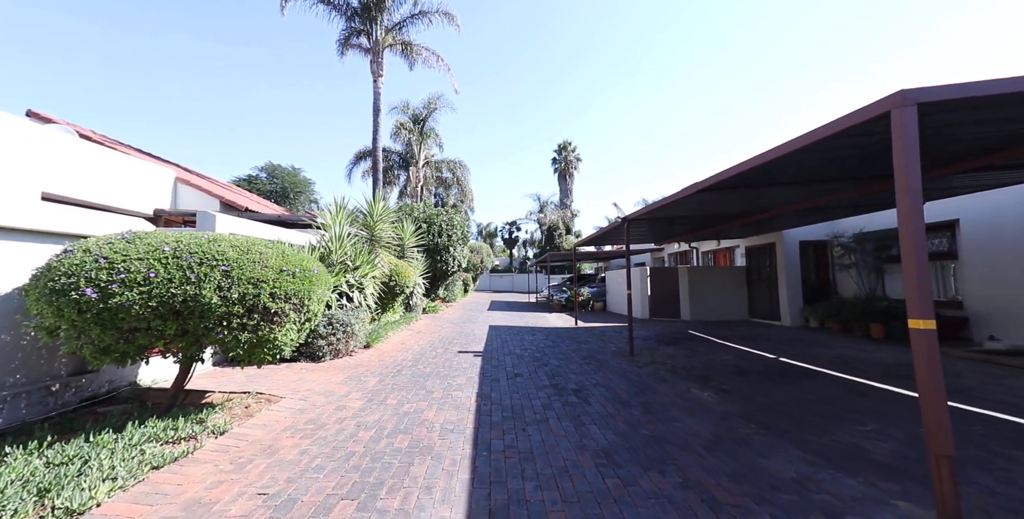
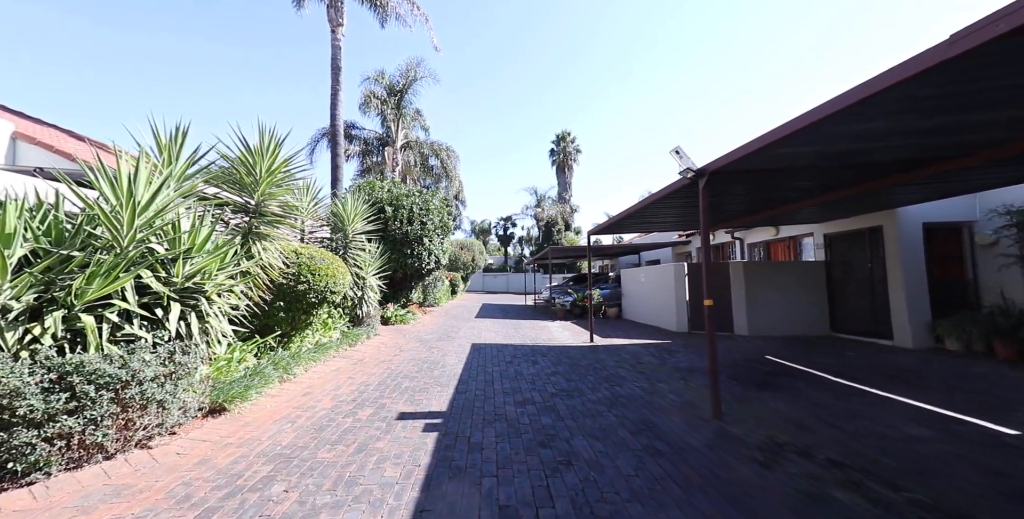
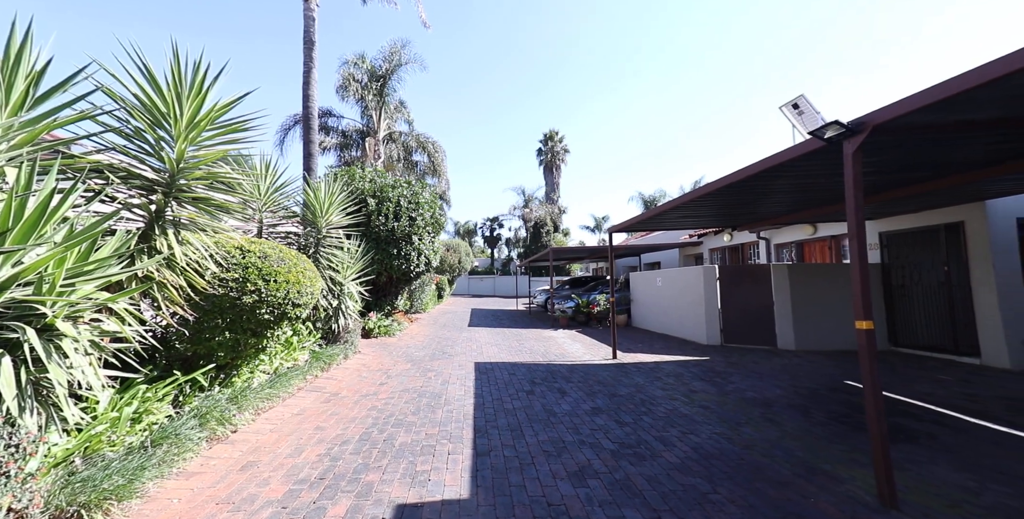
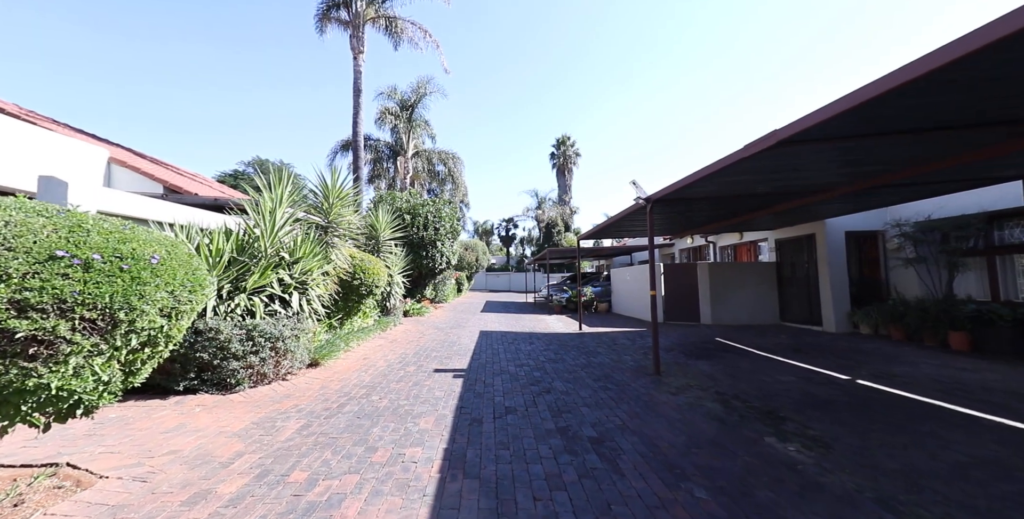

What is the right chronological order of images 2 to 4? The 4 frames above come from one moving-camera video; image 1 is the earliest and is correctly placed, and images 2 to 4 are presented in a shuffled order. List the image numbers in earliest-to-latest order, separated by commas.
4, 2, 3
